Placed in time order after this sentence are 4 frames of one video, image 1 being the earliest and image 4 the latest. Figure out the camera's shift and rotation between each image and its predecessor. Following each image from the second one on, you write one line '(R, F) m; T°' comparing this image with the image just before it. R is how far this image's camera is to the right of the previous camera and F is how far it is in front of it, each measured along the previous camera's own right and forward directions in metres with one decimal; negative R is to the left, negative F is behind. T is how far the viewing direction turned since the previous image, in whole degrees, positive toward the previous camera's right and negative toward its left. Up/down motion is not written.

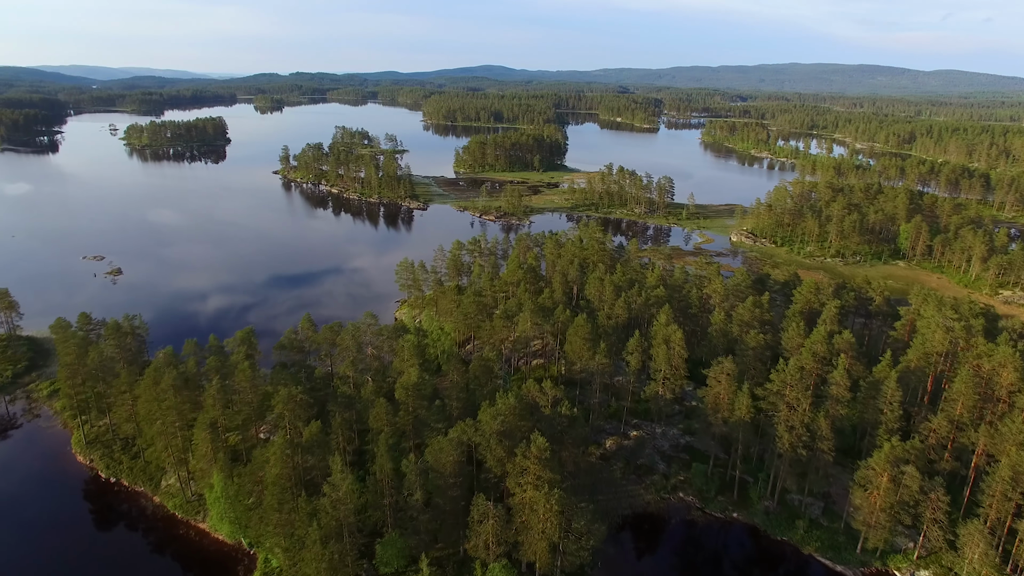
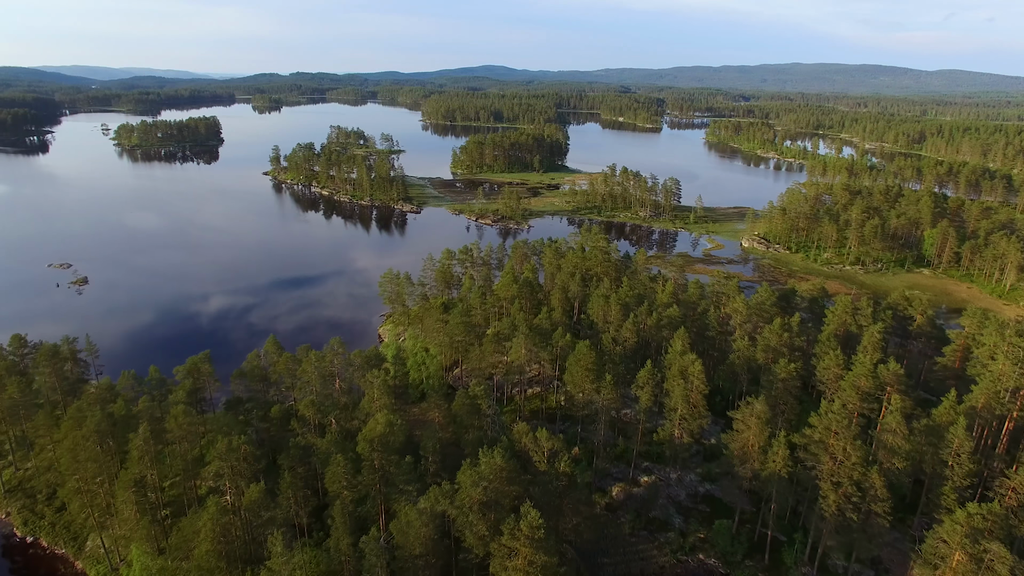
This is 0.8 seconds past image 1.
(+0.4, +4.9) m; 0°
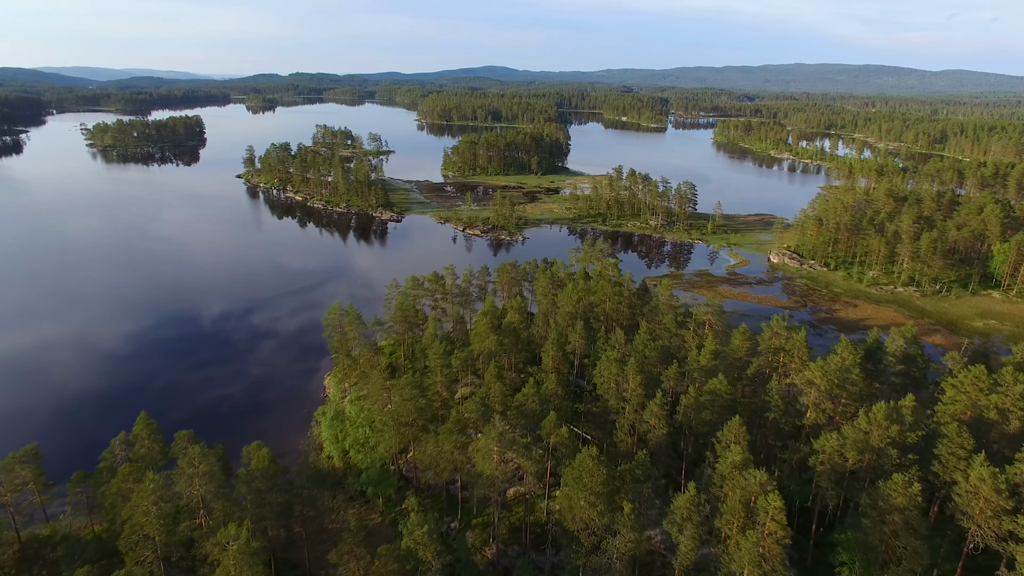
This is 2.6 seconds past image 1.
(+1.0, +11.0) m; 0°
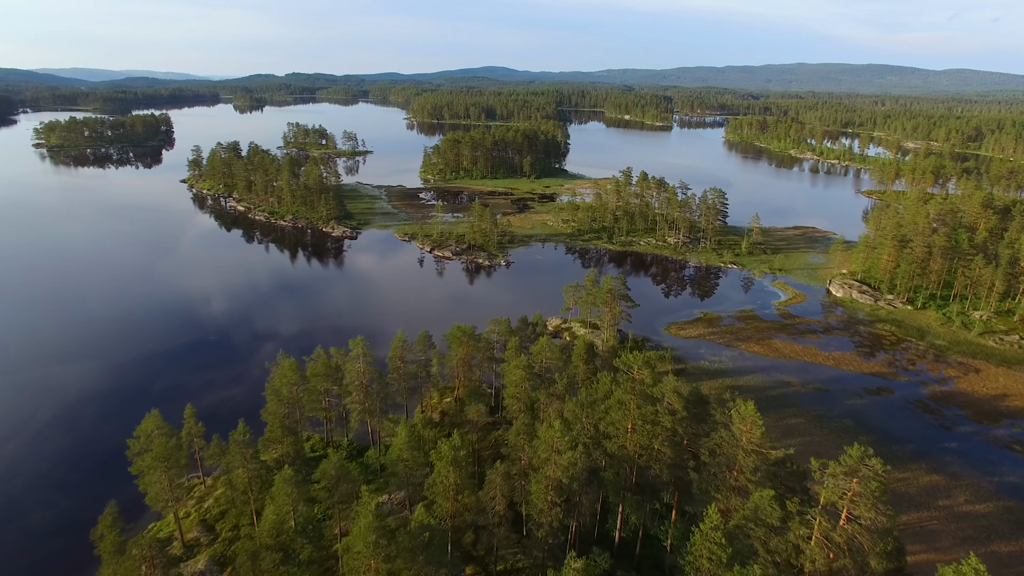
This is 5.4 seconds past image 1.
(+1.6, +17.0) m; 0°
